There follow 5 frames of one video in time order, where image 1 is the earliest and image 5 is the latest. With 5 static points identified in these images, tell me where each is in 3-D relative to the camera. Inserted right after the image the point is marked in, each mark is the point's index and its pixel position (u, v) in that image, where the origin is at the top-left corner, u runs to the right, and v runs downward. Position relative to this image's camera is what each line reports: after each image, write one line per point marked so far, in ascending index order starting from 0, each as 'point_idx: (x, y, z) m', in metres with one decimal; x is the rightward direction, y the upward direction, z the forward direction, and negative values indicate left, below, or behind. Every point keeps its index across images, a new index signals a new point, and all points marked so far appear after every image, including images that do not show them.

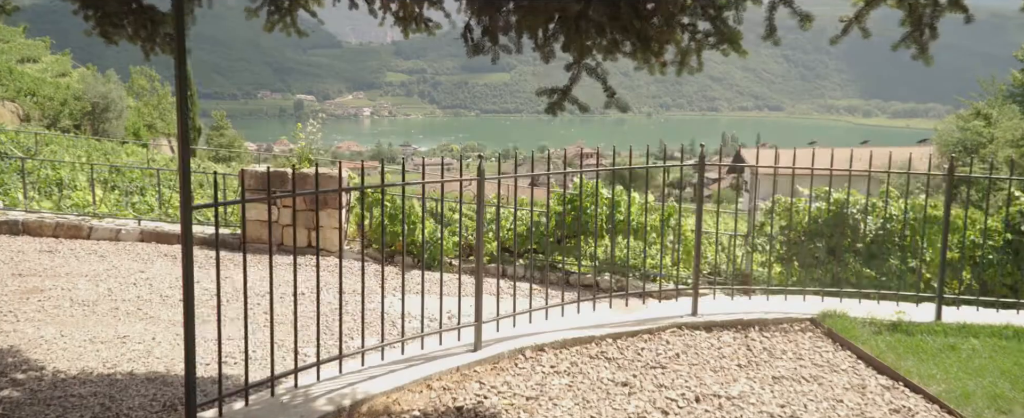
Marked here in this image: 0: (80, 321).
0: (-3.6, -0.9, +5.1) m
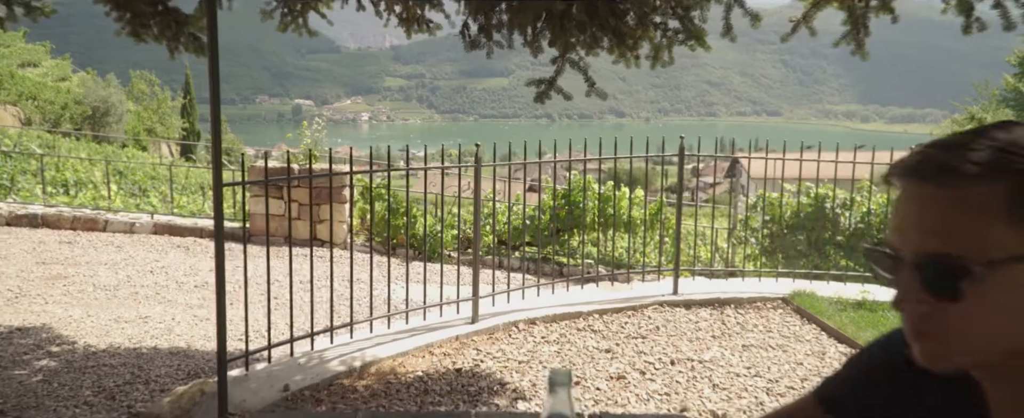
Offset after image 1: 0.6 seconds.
0: (-3.6, -0.8, +5.5) m
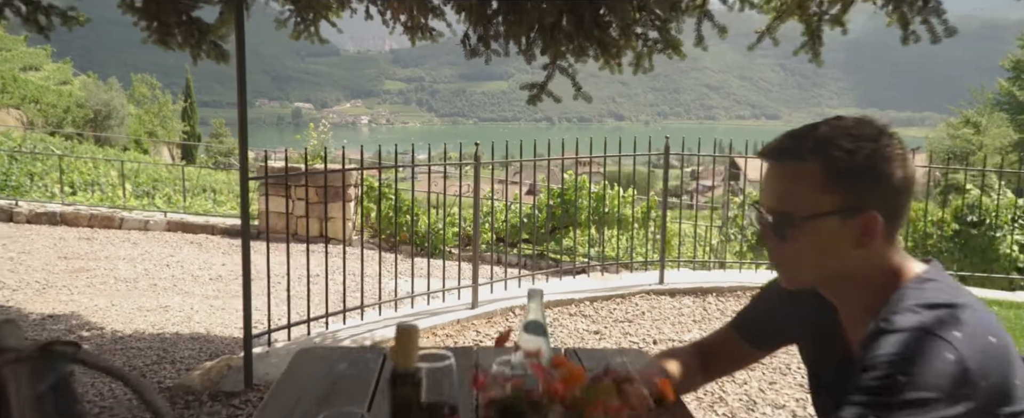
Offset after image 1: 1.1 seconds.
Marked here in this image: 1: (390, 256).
0: (-3.6, -0.8, +5.8) m
1: (-1.6, -0.6, +8.0) m
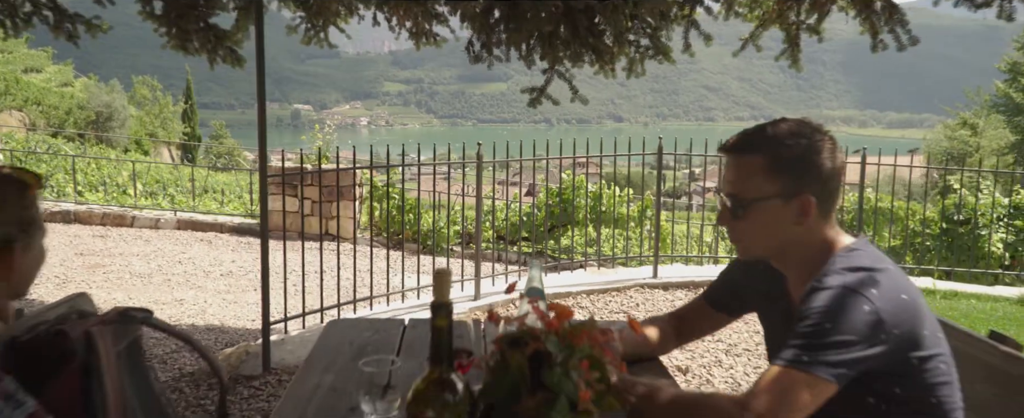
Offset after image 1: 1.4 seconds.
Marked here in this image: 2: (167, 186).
0: (-3.6, -0.8, +6.0) m
1: (-1.6, -0.6, +8.2) m
2: (-6.9, +0.5, +12.2) m
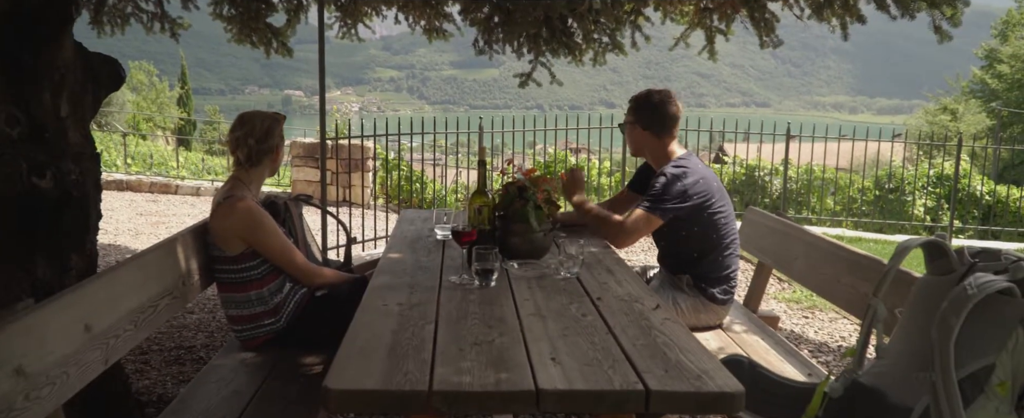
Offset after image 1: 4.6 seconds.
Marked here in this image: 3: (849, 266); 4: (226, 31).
0: (-3.7, -0.4, +7.3) m
1: (-1.7, -0.1, +9.5) m
2: (-7.0, +1.0, +13.4) m
3: (+1.3, -0.2, +2.4) m
4: (-2.2, +1.4, +4.8) m
